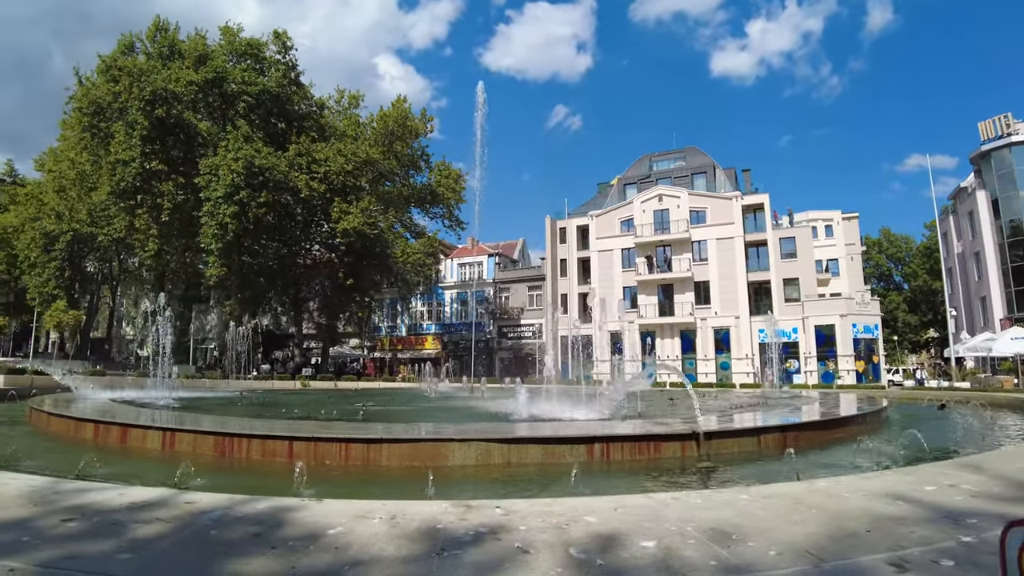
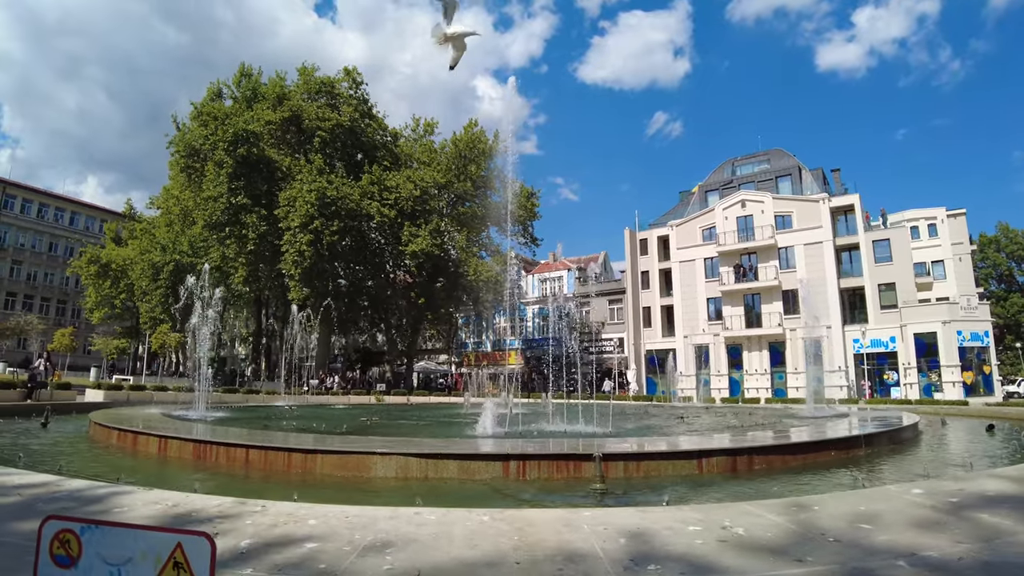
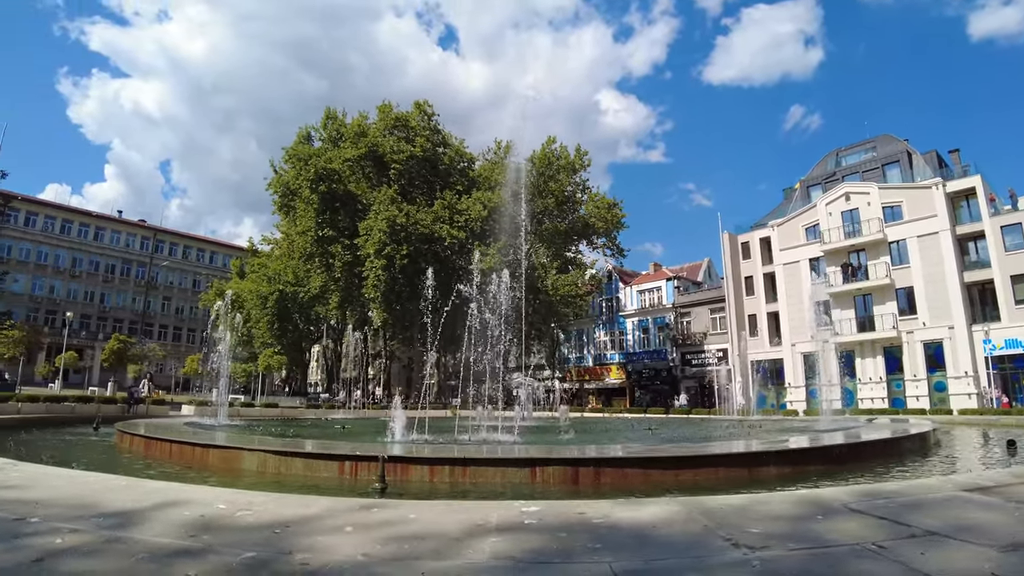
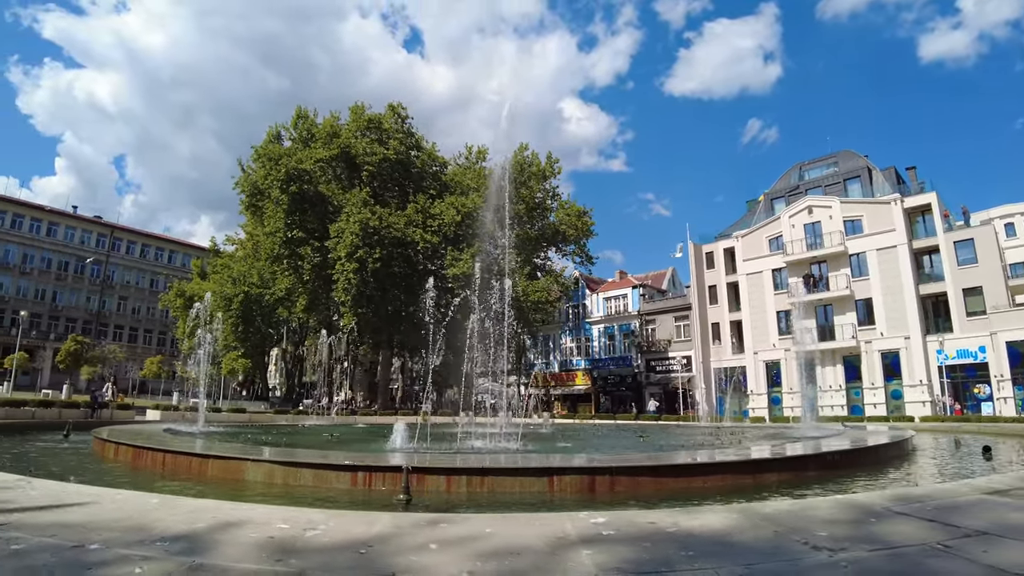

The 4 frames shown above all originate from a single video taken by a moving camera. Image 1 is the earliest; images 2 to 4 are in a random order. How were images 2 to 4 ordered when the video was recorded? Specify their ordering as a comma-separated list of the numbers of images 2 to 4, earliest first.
2, 4, 3
